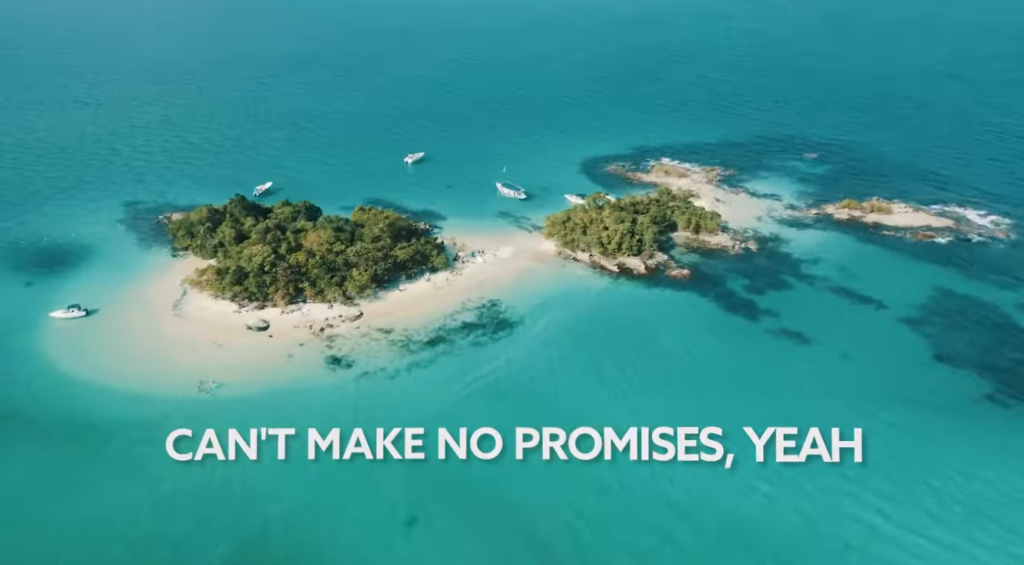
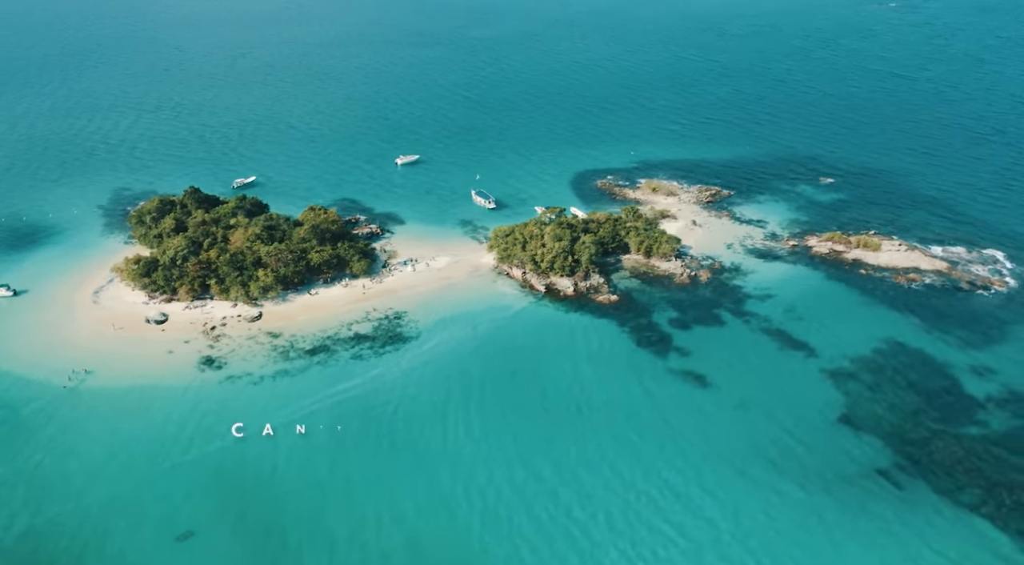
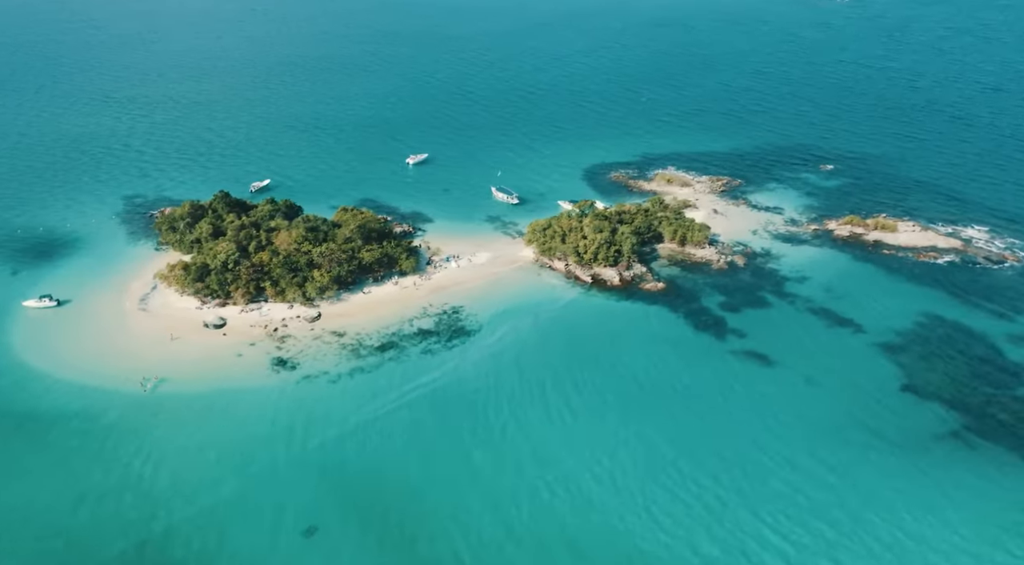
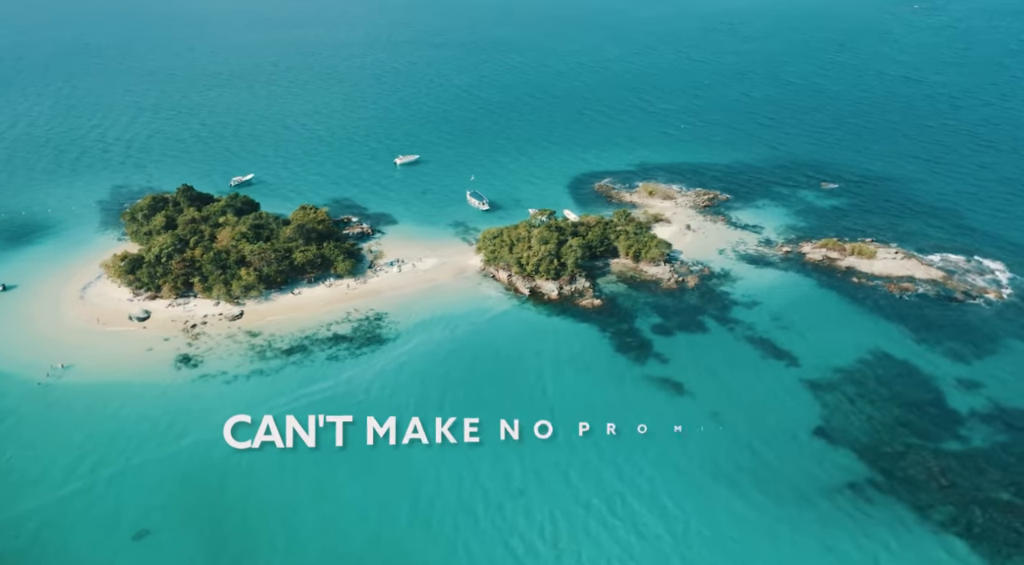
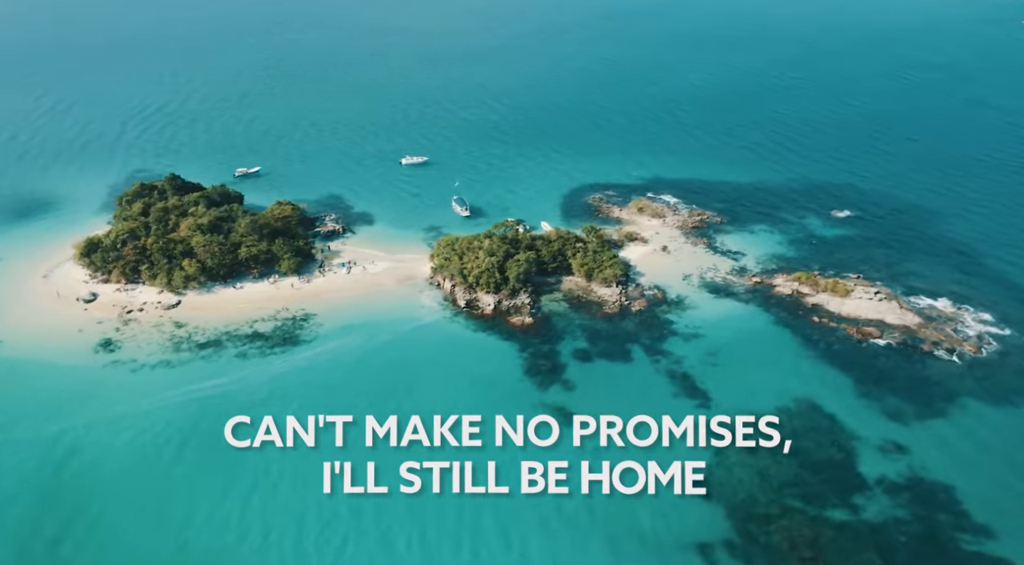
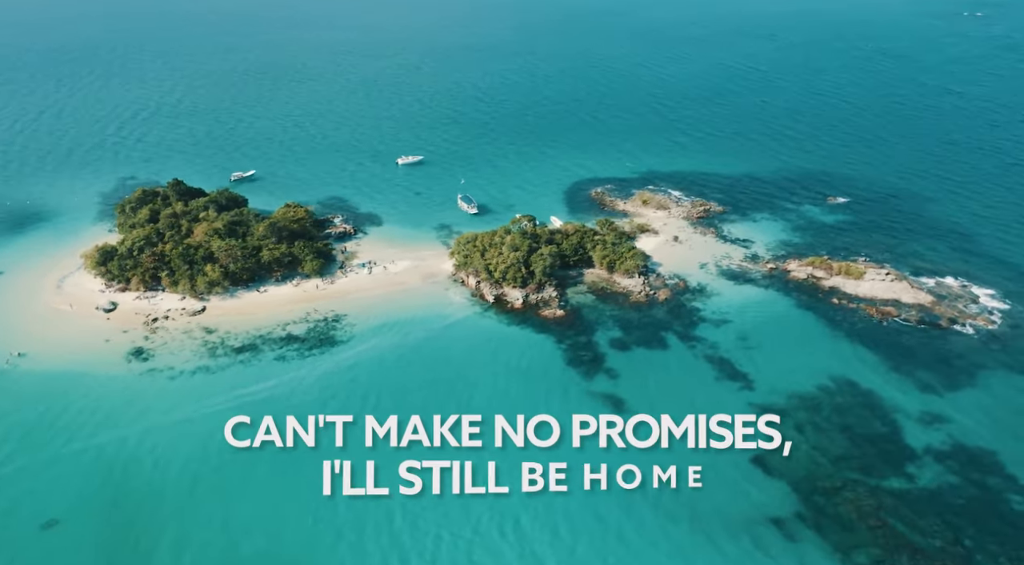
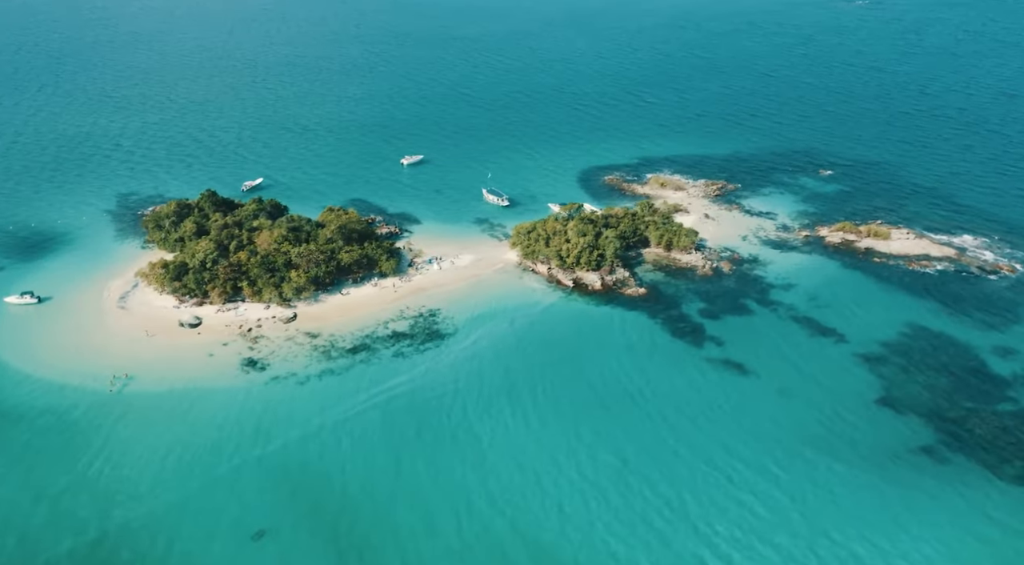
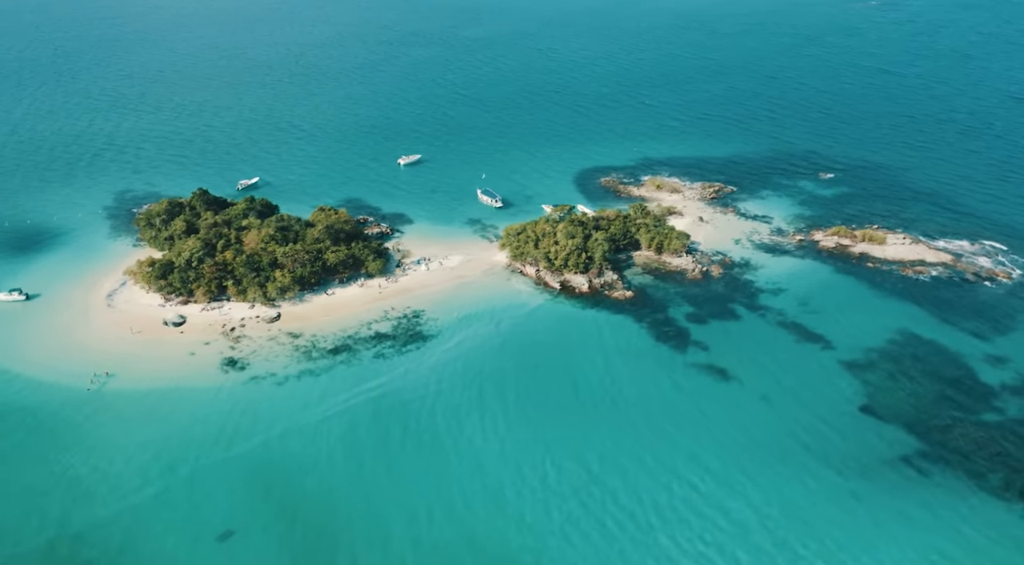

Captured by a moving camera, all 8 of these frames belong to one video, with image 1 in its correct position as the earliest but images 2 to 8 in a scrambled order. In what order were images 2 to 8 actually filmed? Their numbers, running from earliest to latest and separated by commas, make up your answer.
3, 7, 8, 2, 4, 6, 5
